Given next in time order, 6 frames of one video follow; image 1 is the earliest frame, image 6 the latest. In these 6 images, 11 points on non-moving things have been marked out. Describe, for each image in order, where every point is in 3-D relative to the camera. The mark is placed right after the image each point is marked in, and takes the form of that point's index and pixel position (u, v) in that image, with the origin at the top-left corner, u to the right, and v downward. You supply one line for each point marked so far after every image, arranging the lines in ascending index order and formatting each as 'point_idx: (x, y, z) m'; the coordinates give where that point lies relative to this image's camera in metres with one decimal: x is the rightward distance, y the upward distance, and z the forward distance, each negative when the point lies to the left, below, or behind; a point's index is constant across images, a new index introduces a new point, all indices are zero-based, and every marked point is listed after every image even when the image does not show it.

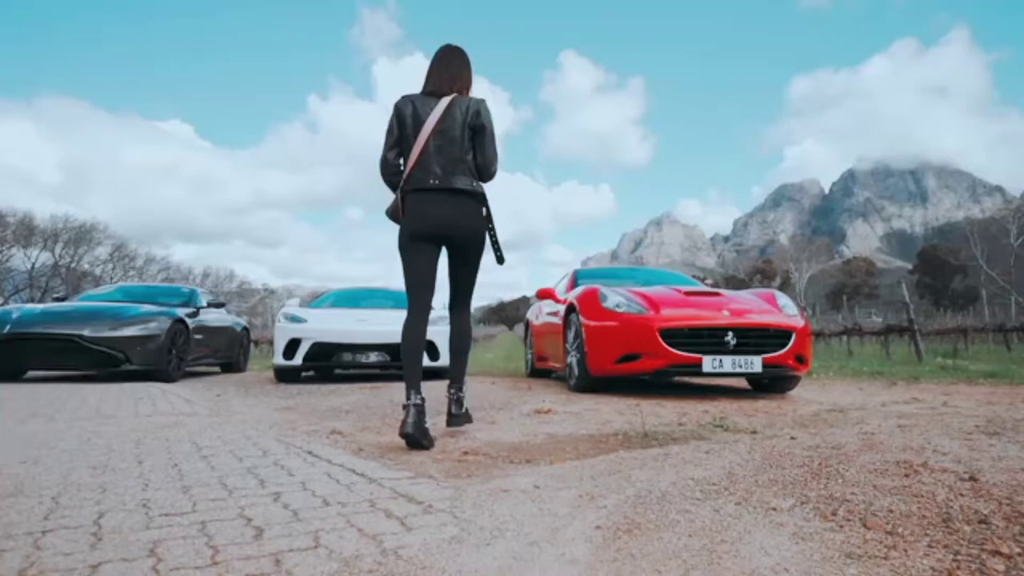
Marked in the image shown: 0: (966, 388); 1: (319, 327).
0: (+5.1, -1.1, +6.7) m
1: (-2.4, -0.5, +7.3) m
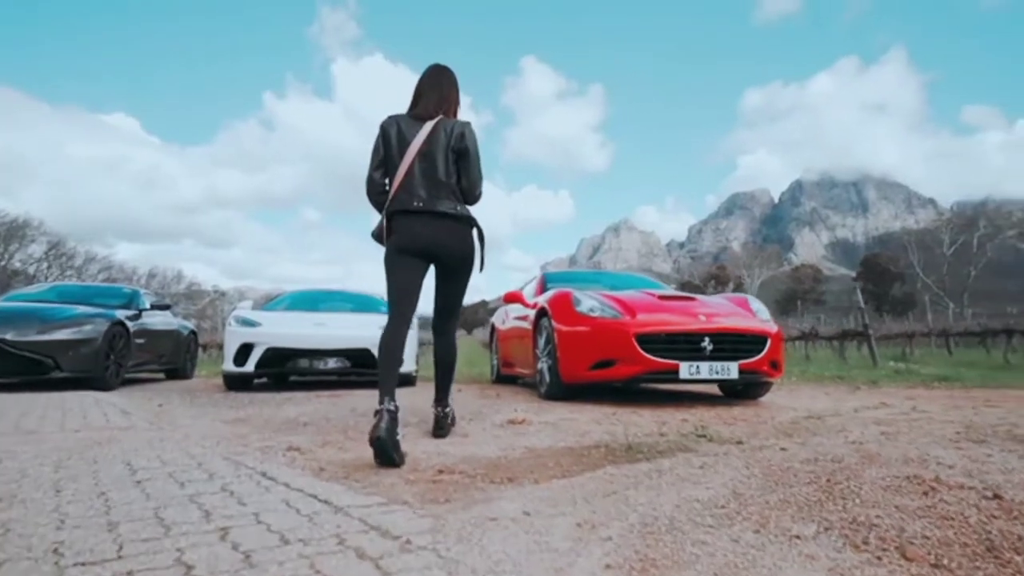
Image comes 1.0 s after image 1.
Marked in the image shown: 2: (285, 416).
0: (+4.7, -1.2, +6.7) m
1: (-2.8, -0.5, +6.9) m
2: (-1.7, -1.0, +4.6) m
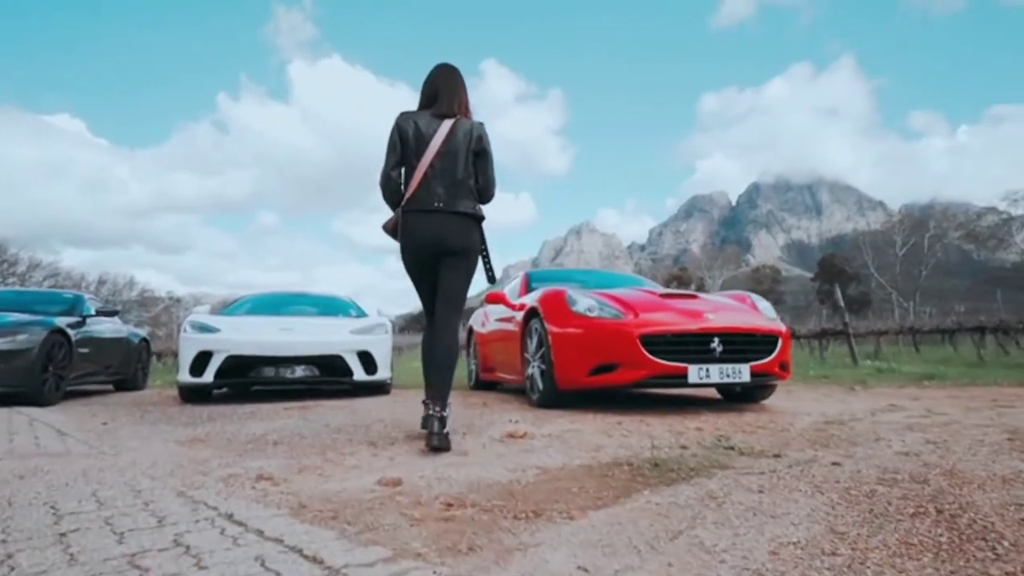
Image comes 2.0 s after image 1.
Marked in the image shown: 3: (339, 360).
0: (+4.6, -1.2, +6.6) m
1: (-2.9, -0.5, +6.2) m
2: (-1.8, -1.0, +4.0) m
3: (-1.9, -0.8, +6.4) m
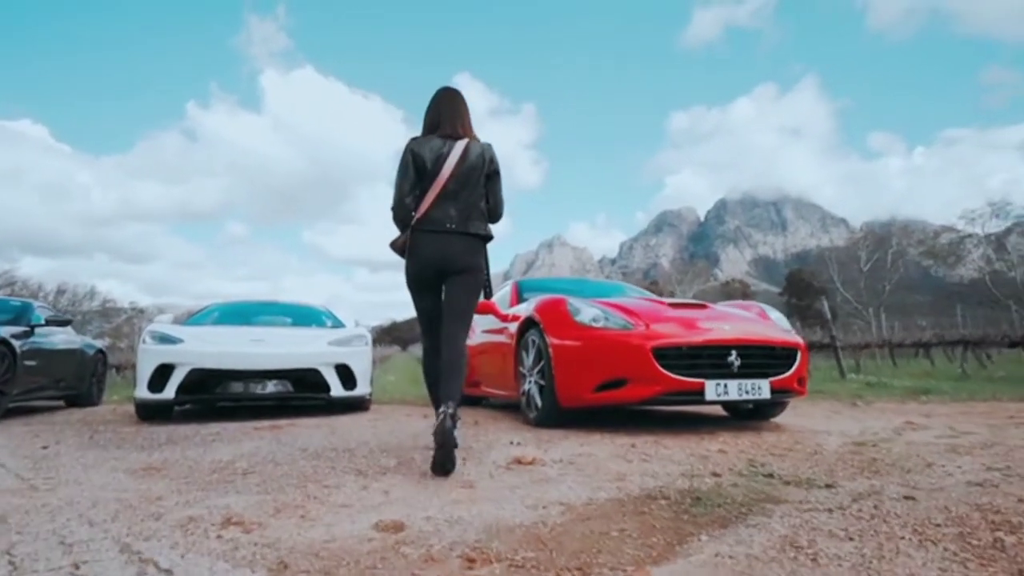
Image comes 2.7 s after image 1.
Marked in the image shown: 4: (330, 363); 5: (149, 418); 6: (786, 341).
0: (+4.5, -1.3, +6.3) m
1: (-3.0, -0.6, +5.7) m
2: (-1.7, -1.0, +3.5) m
3: (-2.0, -0.9, +5.9) m
4: (-1.8, -0.8, +6.0) m
5: (-3.6, -1.3, +5.9) m
6: (+2.1, -0.4, +4.5) m
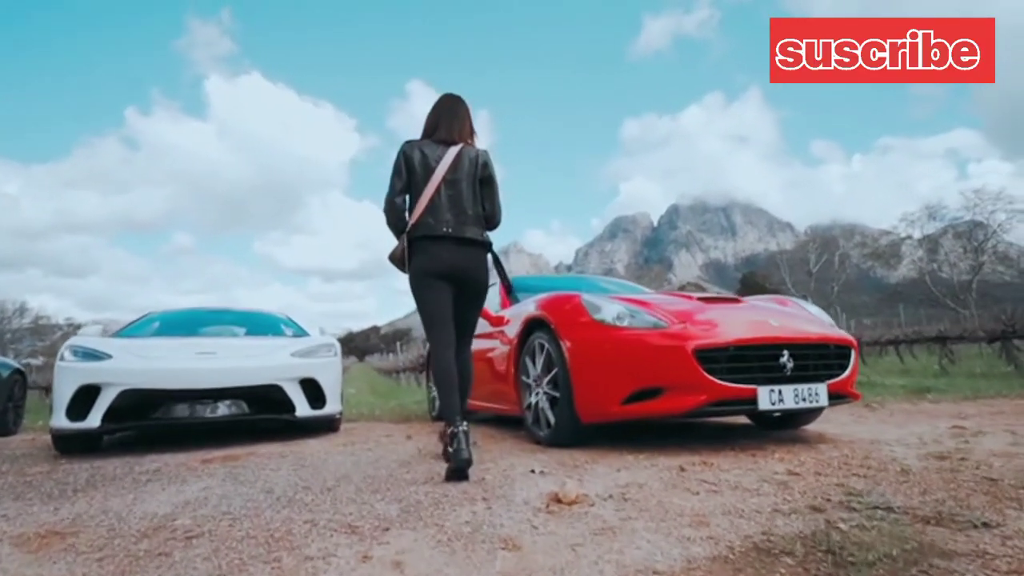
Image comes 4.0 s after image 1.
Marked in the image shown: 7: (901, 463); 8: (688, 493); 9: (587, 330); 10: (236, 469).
0: (+4.4, -1.2, +5.8) m
1: (-3.0, -0.6, +4.7) m
2: (-1.6, -1.0, +2.6) m
3: (-2.0, -0.9, +5.0) m
4: (-1.9, -0.8, +5.1) m
5: (-3.6, -1.3, +4.9) m
6: (+2.1, -0.3, +3.9) m
7: (+2.1, -0.9, +3.2) m
8: (+0.8, -0.9, +2.7) m
9: (+0.5, -0.3, +3.9) m
10: (-1.7, -1.1, +3.6) m
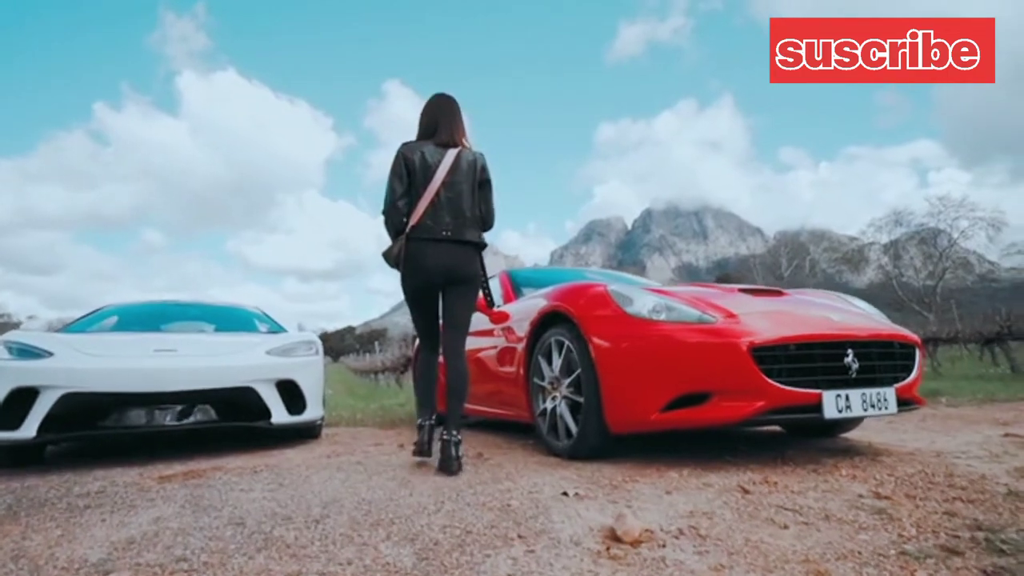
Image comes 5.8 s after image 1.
0: (+4.4, -1.2, +5.5) m
1: (-2.9, -0.5, +4.0) m
2: (-1.4, -0.9, +1.9) m
3: (-1.9, -0.8, +4.3) m
4: (-1.8, -0.7, +4.4) m
5: (-3.6, -1.2, +4.1) m
6: (+2.2, -0.3, +3.4) m
7: (+2.2, -0.9, +2.7) m
8: (+1.0, -0.9, +2.1) m
9: (+0.6, -0.2, +3.3) m
10: (-1.5, -1.0, +3.0) m
